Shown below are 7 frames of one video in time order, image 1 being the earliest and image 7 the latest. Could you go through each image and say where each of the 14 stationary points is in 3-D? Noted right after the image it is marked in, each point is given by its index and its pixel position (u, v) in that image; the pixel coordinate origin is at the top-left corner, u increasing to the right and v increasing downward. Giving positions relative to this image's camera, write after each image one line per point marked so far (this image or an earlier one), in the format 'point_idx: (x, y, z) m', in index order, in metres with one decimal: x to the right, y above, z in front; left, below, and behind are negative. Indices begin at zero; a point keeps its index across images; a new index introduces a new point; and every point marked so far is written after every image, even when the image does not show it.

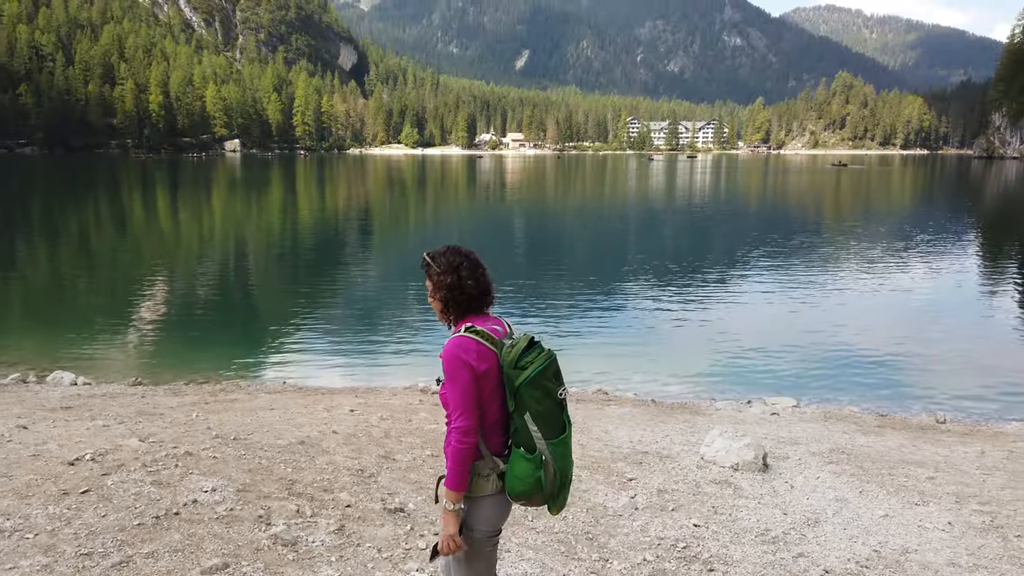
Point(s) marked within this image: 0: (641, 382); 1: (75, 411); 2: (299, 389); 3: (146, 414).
0: (+3.5, -2.4, +18.8) m
1: (-6.8, -1.9, +10.7) m
2: (-4.9, -2.3, +15.6) m
3: (-4.9, -1.7, +9.3) m
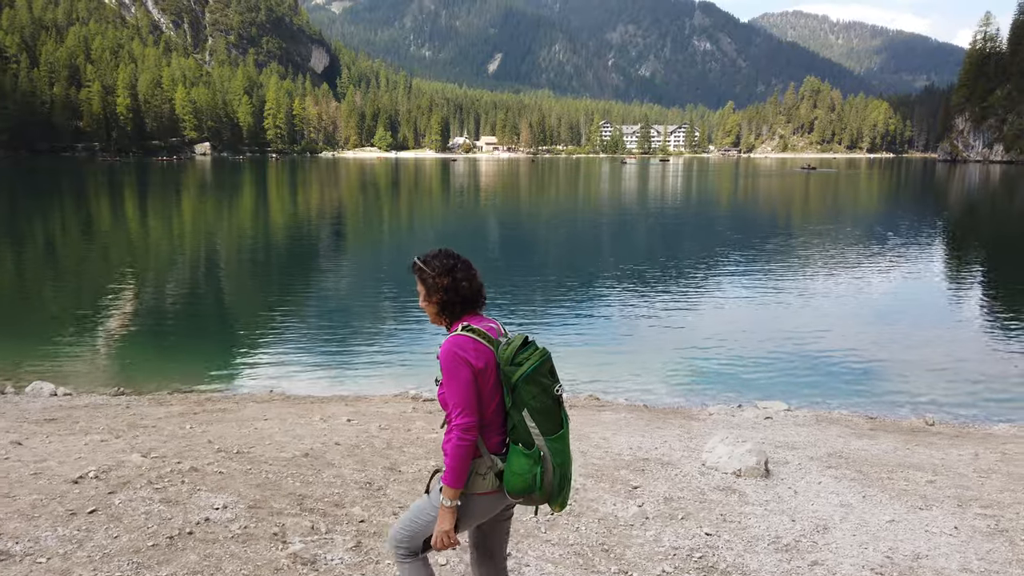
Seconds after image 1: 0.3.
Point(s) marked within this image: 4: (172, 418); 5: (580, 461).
0: (+3.2, -2.6, +18.8) m
1: (-6.8, -2.1, +10.4) m
2: (-5.1, -2.4, +15.3) m
3: (-4.9, -1.9, +9.0) m
4: (-5.6, -2.1, +11.0) m
5: (+1.0, -2.3, +9.2) m
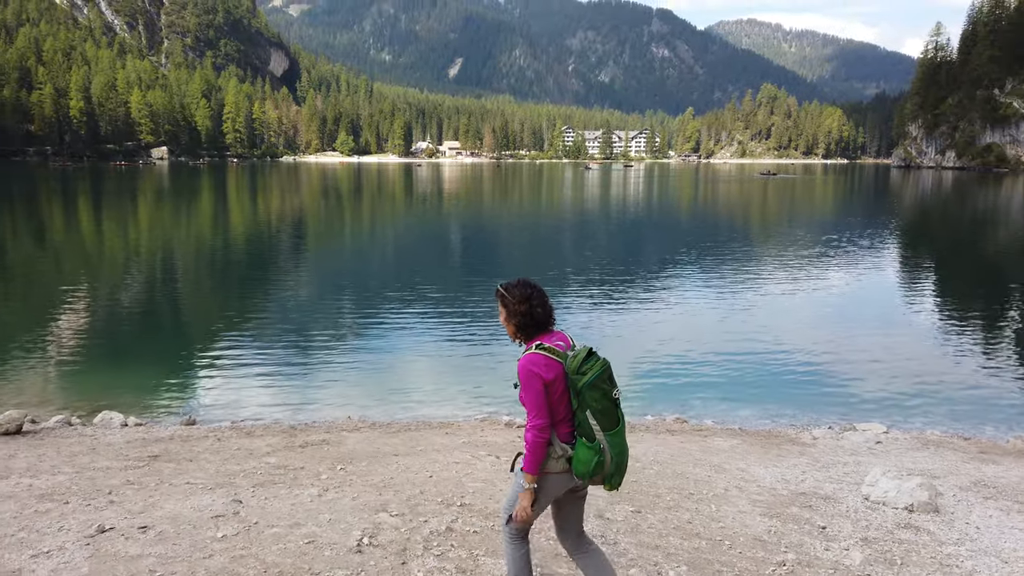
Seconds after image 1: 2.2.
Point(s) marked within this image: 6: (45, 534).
0: (+5.1, -3.1, +18.7) m
1: (-4.8, -2.6, +10.0) m
2: (-3.1, -3.0, +15.0) m
3: (-2.8, -2.3, +8.7) m
4: (-3.5, -2.6, +10.7) m
5: (+3.1, -2.7, +9.0) m
6: (-4.2, -2.2, +6.2) m
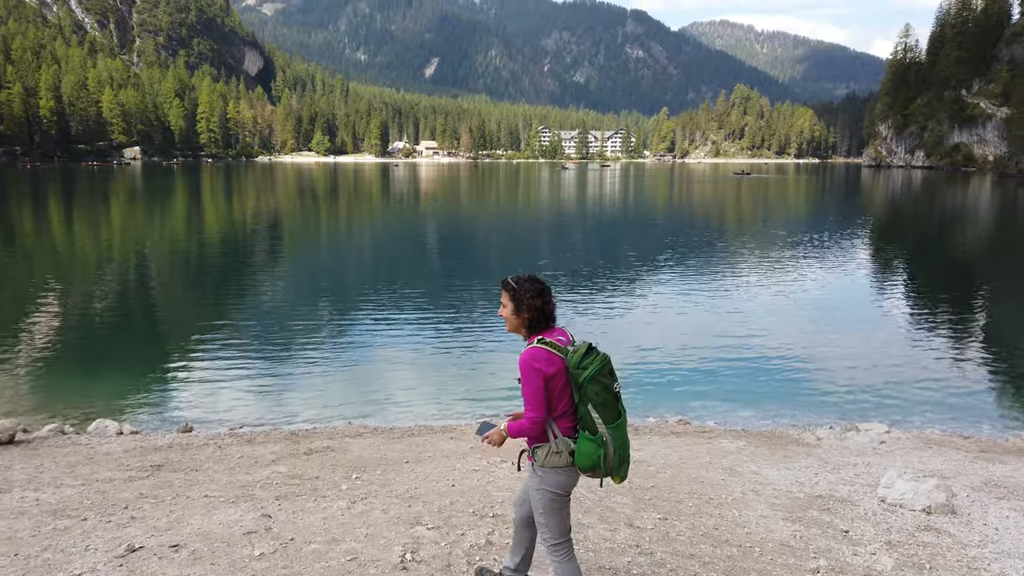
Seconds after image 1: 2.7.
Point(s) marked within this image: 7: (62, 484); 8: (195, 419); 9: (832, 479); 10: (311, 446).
0: (+5.1, -3.1, +18.7) m
1: (-4.6, -2.7, +9.8) m
2: (-3.0, -3.1, +14.8) m
3: (-2.5, -2.4, +8.5) m
4: (-3.3, -2.7, +10.5) m
5: (+3.3, -2.8, +9.0) m
6: (-3.9, -2.3, +6.0) m
7: (-6.0, -2.7, +9.3) m
8: (-8.2, -3.2, +17.4) m
9: (+4.7, -2.8, +10.2) m
10: (-3.7, -2.9, +12.6) m
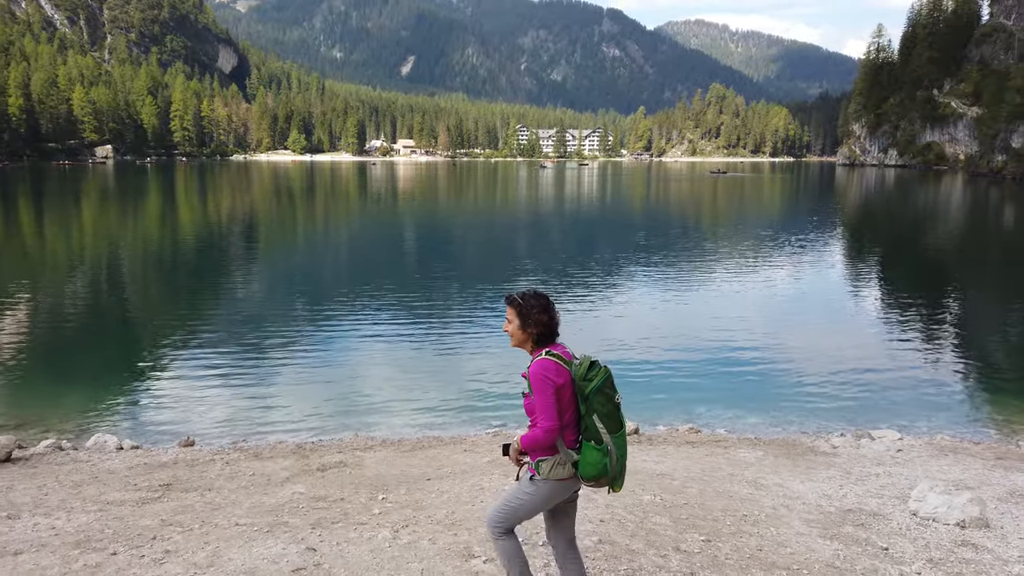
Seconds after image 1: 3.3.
0: (+5.2, -3.3, +18.6) m
1: (-4.2, -2.9, +9.5) m
2: (-2.8, -3.3, +14.5) m
3: (-2.1, -2.6, +8.3) m
4: (-3.0, -2.9, +10.2) m
5: (+3.7, -3.0, +8.9) m
6: (-3.5, -2.5, +5.7) m
7: (-5.7, -2.9, +9.0) m
8: (-8.0, -3.5, +17.0) m
9: (+5.1, -3.0, +10.1) m
10: (-3.4, -3.1, +12.4) m
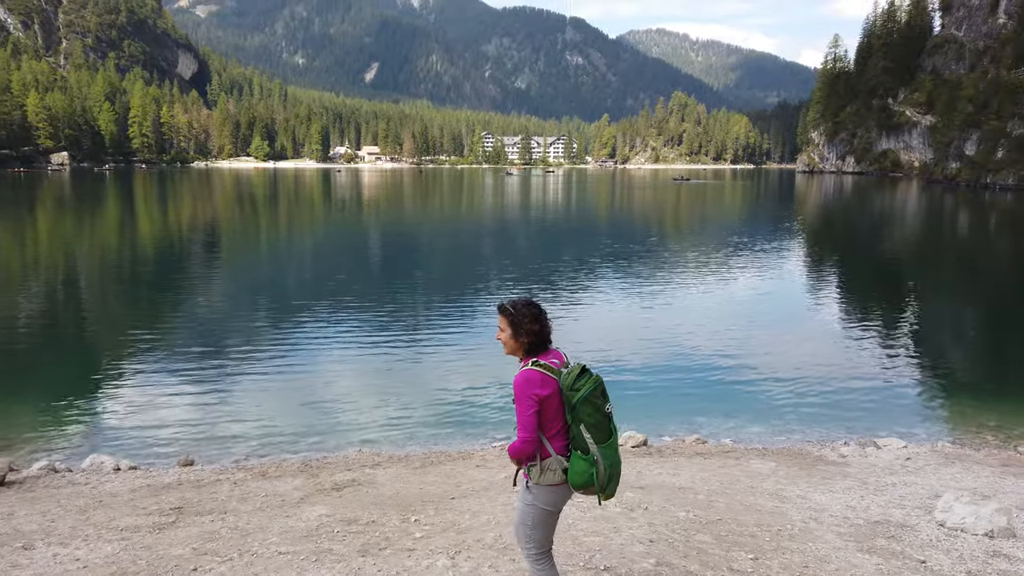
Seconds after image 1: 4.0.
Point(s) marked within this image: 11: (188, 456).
0: (+5.2, -3.6, +18.7) m
1: (-3.8, -3.1, +9.2) m
2: (-2.6, -3.5, +14.3) m
3: (-1.7, -2.8, +8.1) m
4: (-2.6, -3.1, +10.0) m
5: (+4.1, -3.1, +8.9) m
6: (-2.9, -2.7, +5.5) m
7: (-5.2, -3.1, +8.6) m
8: (-7.9, -3.8, +16.6) m
9: (+5.5, -3.2, +10.2) m
10: (-3.1, -3.4, +12.1) m
11: (-7.4, -4.0, +15.9) m
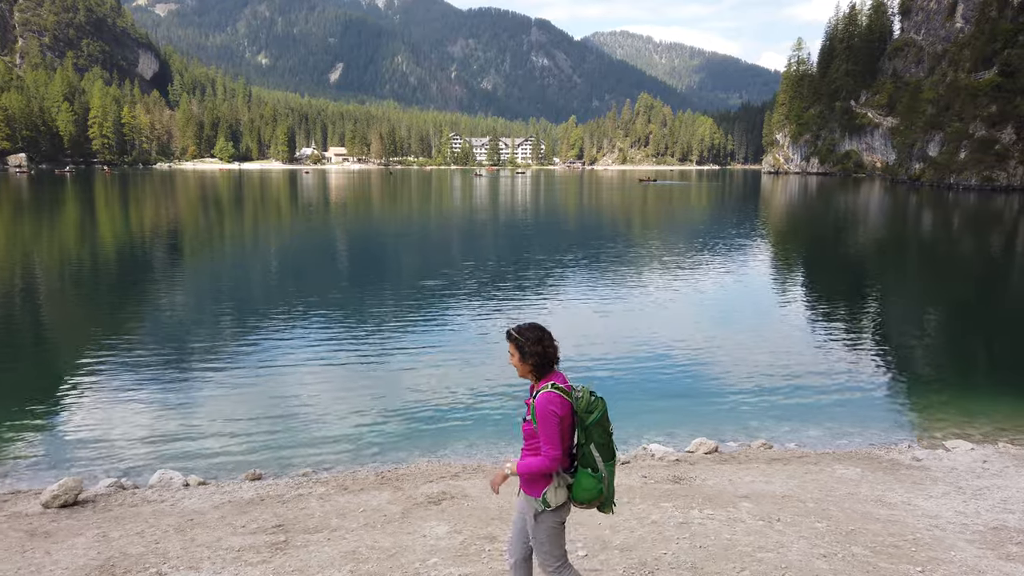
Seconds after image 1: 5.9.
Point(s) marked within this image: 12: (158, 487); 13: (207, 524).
0: (+6.7, -3.7, +18.8) m
1: (-2.1, -3.3, +9.0) m
2: (-1.0, -3.7, +14.2) m
3: (0.0, -3.0, +8.0) m
4: (-0.9, -3.3, +9.9) m
5: (+5.8, -3.3, +9.0) m
6: (-1.1, -2.9, +5.4) m
7: (-3.5, -3.4, +8.4) m
8: (-6.4, -4.1, +16.3) m
9: (+7.1, -3.3, +10.3) m
10: (-1.5, -3.6, +12.0) m
11: (-5.9, -4.2, +15.6) m
12: (-6.9, -3.9, +13.5) m
13: (-4.9, -3.7, +10.9) m
